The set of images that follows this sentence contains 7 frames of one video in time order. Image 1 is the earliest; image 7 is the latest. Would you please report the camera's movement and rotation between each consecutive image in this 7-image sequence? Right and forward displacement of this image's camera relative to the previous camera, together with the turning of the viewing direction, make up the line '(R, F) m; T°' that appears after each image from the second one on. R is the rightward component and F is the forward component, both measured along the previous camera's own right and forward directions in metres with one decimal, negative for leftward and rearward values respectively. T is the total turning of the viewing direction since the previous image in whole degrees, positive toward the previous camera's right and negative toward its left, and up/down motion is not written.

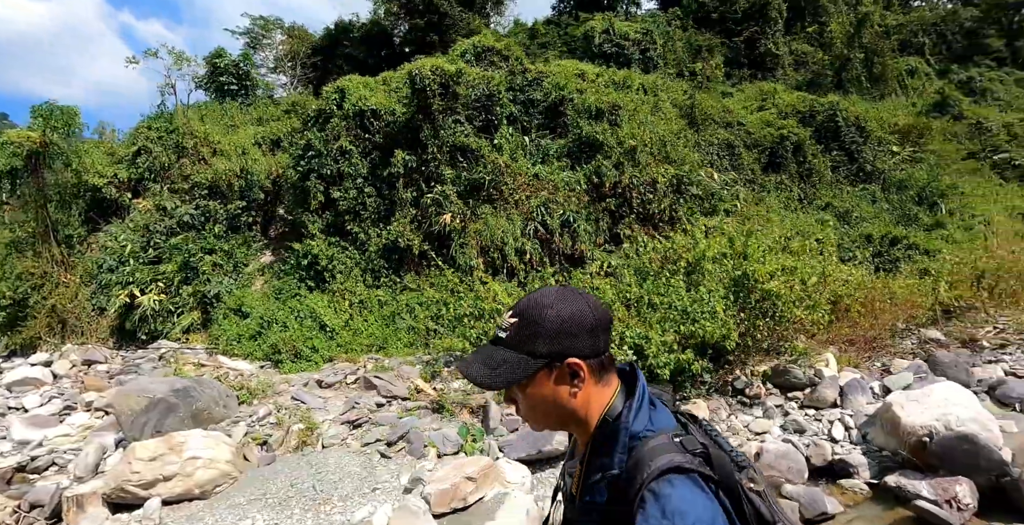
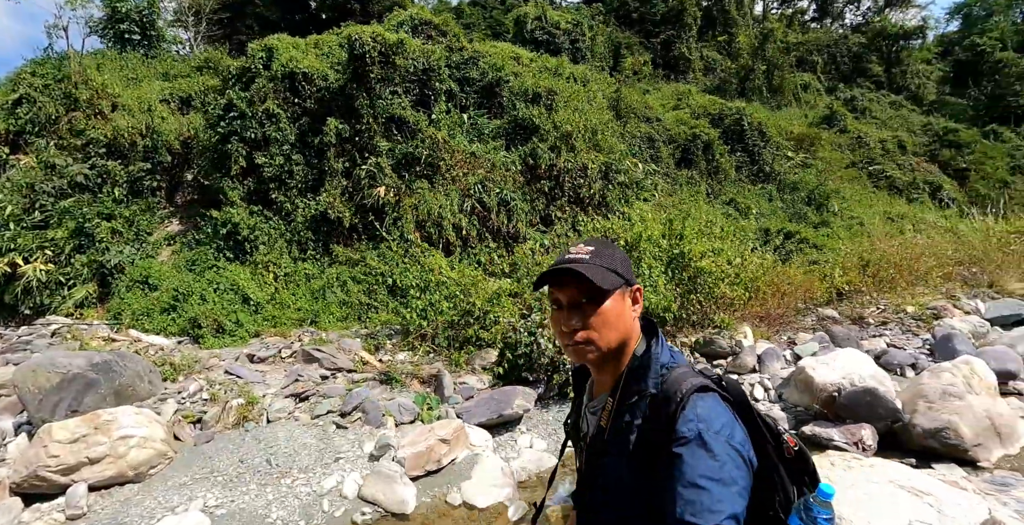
(-0.4, 0.0) m; +9°
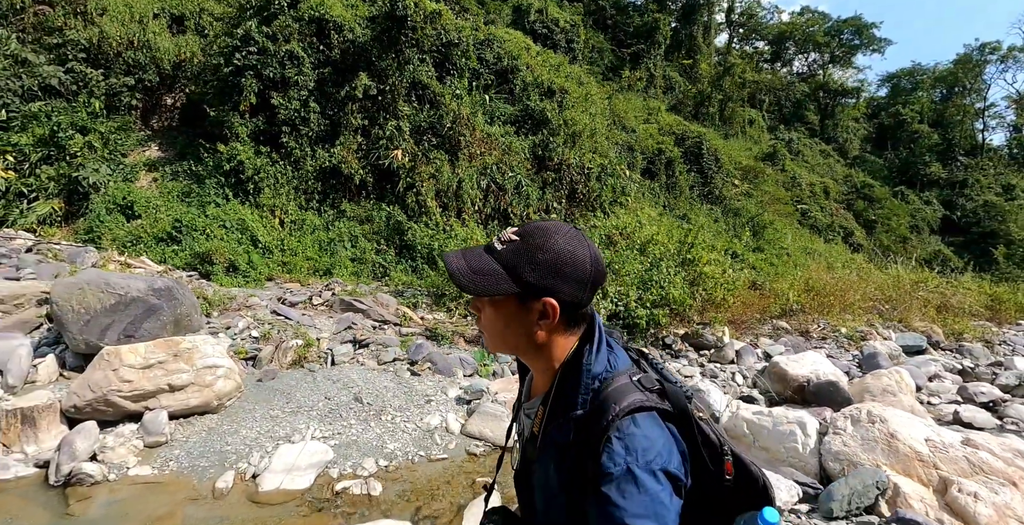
(-1.3, -0.3) m; +9°
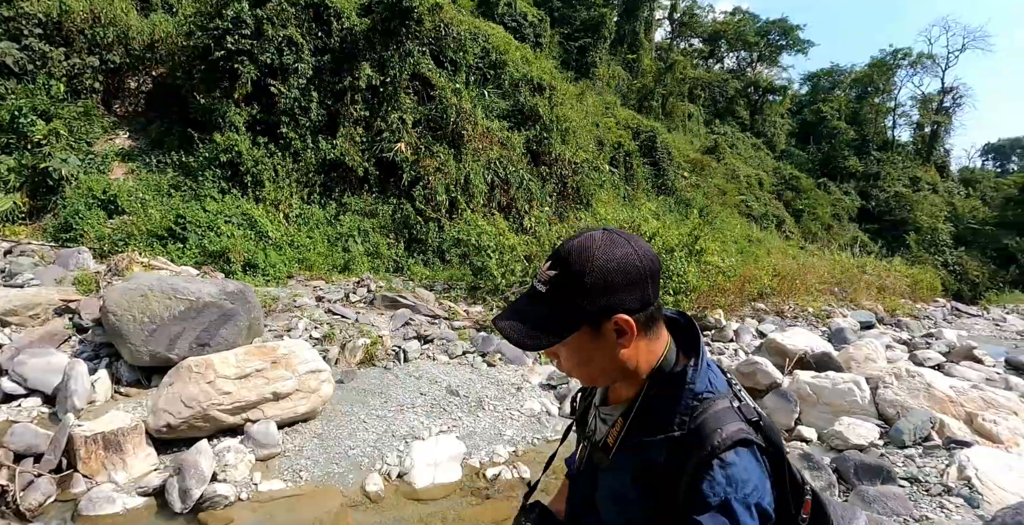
(-1.2, -0.1) m; +8°
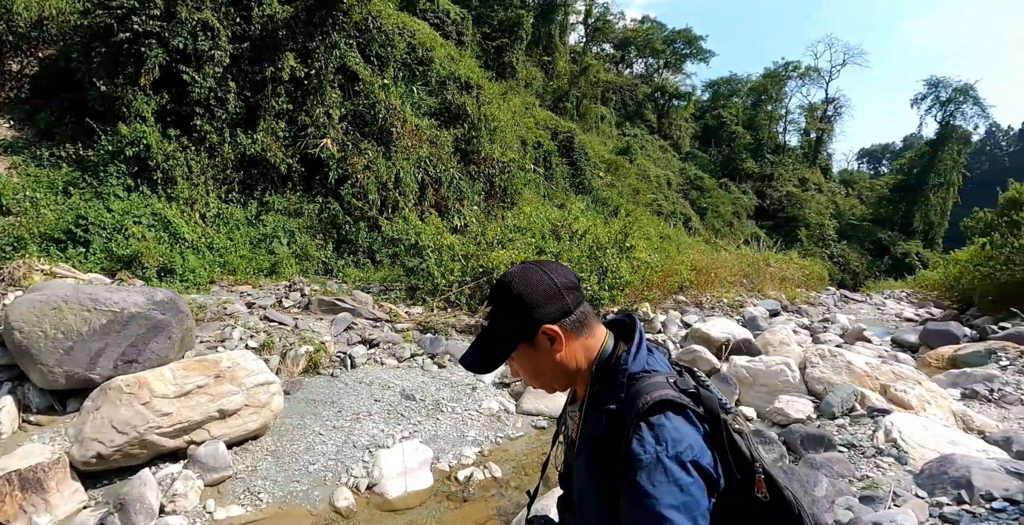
(-0.3, 0.0) m; +9°
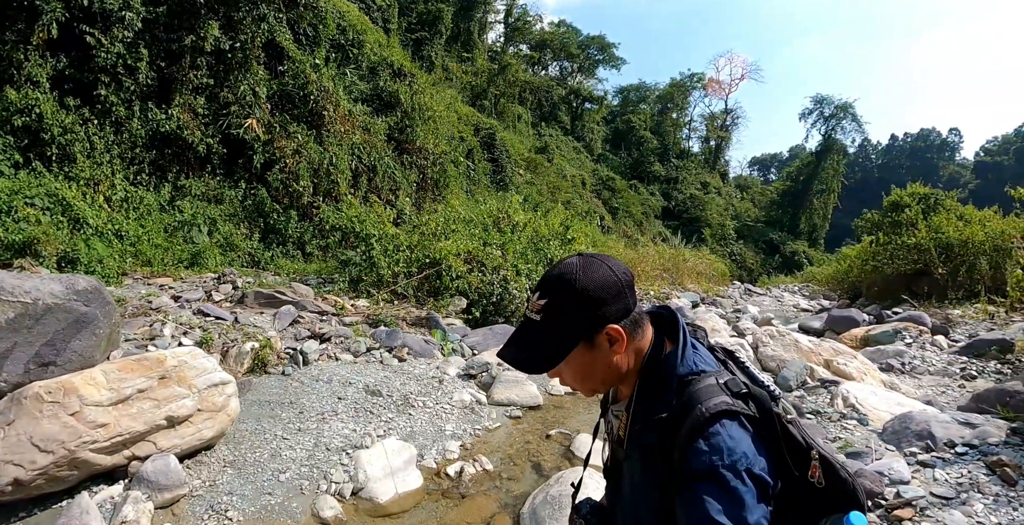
(-0.5, +0.2) m; +9°
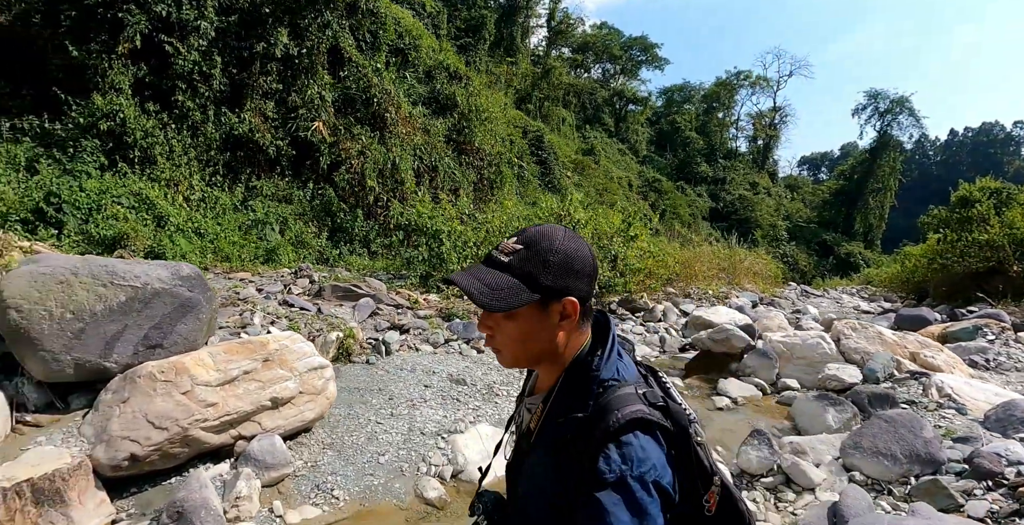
(-0.3, 0.0) m; -4°
